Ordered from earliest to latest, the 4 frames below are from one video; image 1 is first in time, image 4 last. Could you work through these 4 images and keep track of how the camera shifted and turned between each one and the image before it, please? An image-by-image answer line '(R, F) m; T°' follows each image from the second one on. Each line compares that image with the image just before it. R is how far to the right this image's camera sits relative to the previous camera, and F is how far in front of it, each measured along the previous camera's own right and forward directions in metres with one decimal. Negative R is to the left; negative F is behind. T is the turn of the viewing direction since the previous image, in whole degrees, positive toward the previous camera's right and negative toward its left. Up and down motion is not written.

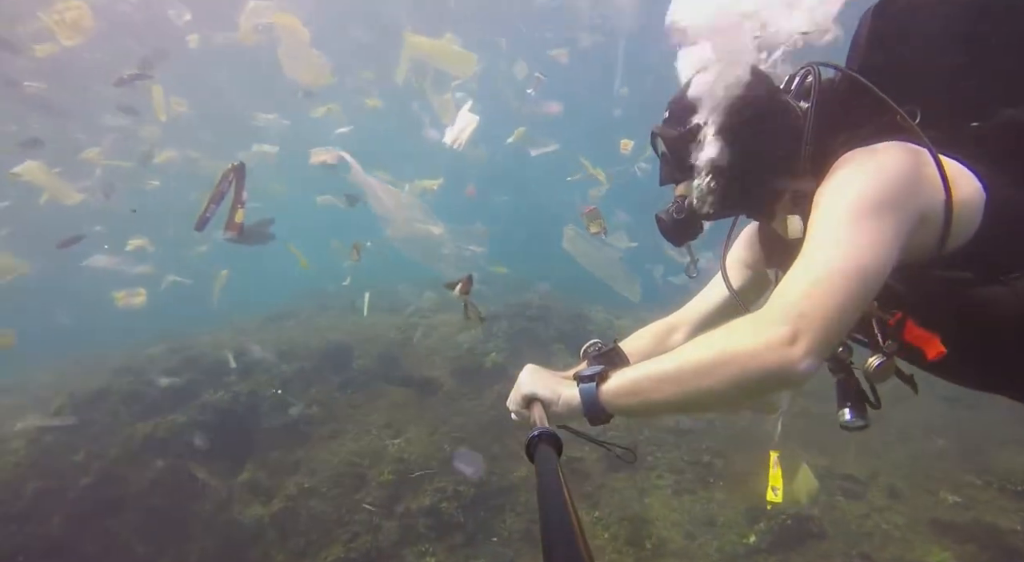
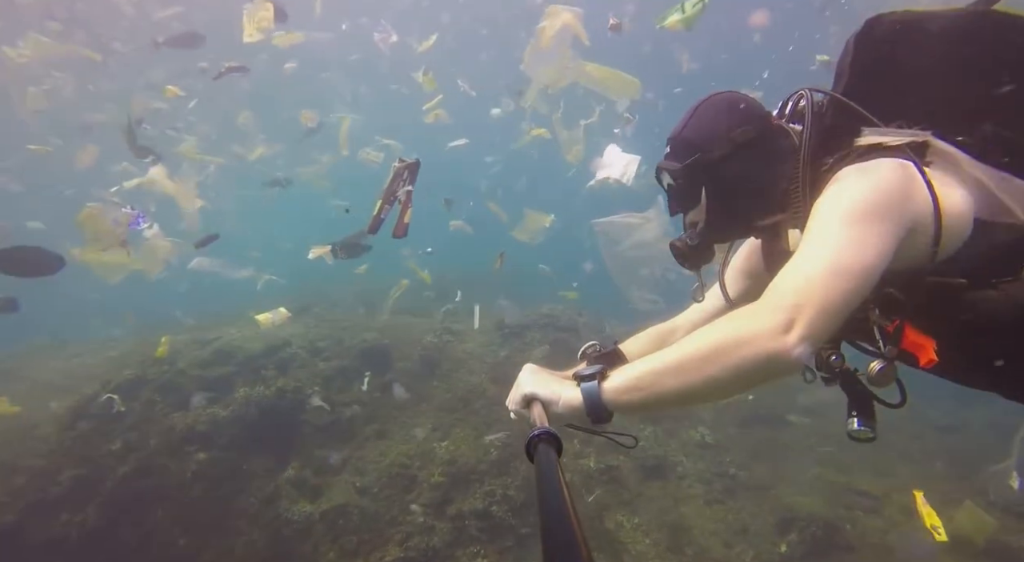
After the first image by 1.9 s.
(-0.7, -0.1) m; +4°
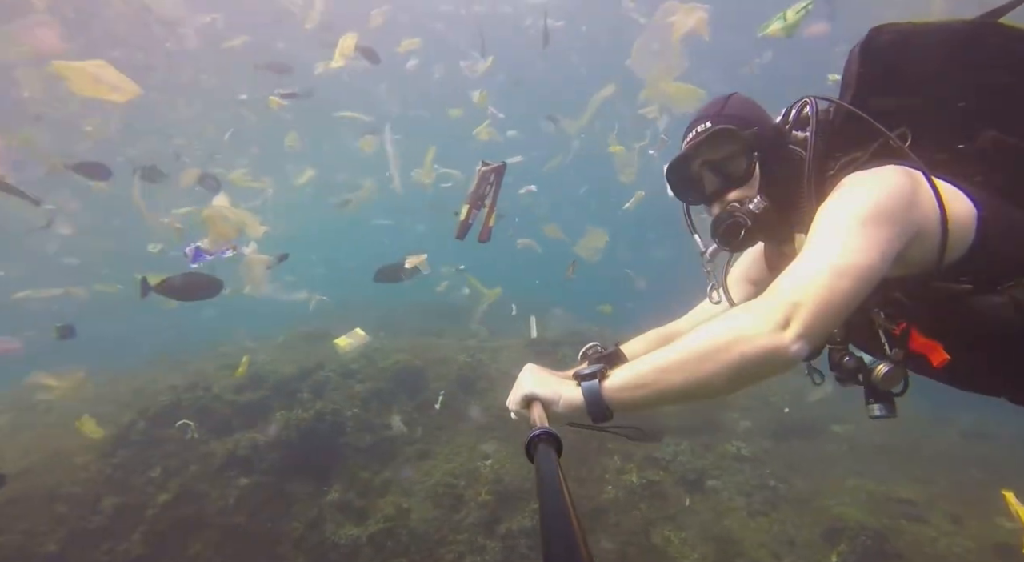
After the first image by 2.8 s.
(-0.4, 0.0) m; +1°
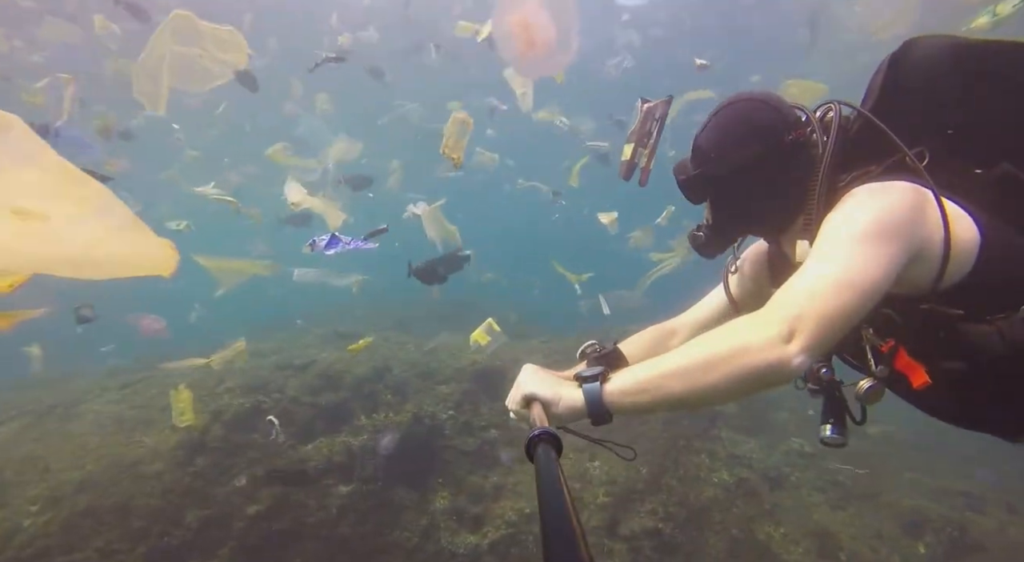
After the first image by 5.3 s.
(-1.4, +0.2) m; +7°
